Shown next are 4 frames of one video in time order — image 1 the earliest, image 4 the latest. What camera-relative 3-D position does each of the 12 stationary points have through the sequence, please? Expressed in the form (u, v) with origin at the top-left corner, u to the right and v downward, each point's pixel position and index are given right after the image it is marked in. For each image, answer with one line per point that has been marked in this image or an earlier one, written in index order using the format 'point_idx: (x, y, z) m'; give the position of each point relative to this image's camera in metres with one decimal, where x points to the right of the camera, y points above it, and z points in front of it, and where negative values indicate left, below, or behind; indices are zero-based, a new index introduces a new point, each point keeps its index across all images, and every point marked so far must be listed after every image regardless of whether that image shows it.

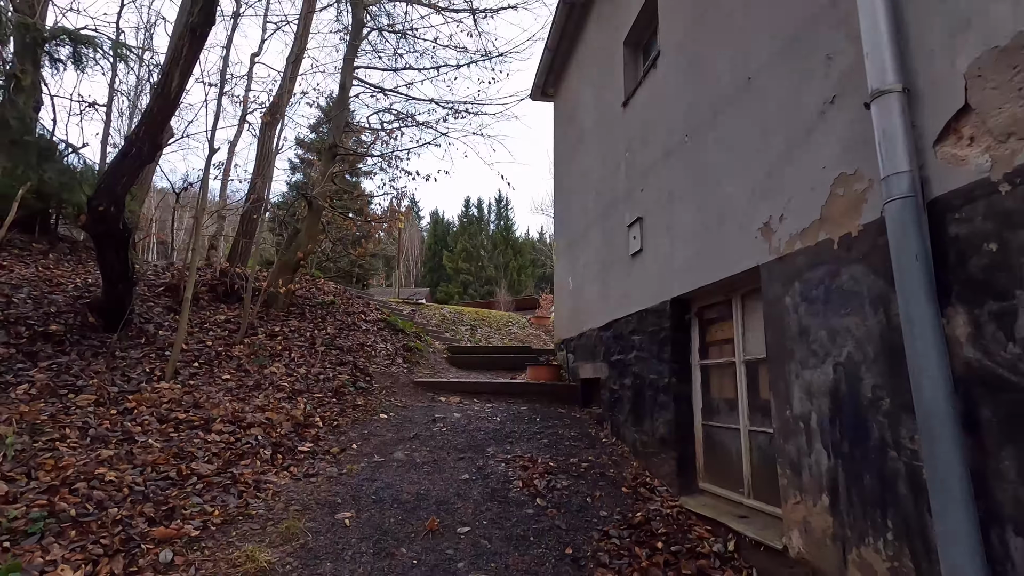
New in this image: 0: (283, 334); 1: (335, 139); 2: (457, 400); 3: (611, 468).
0: (-2.6, -0.5, +6.1) m
1: (-2.5, +2.0, +7.3) m
2: (-0.6, -1.2, +5.7) m
3: (+0.8, -1.4, +4.0) m
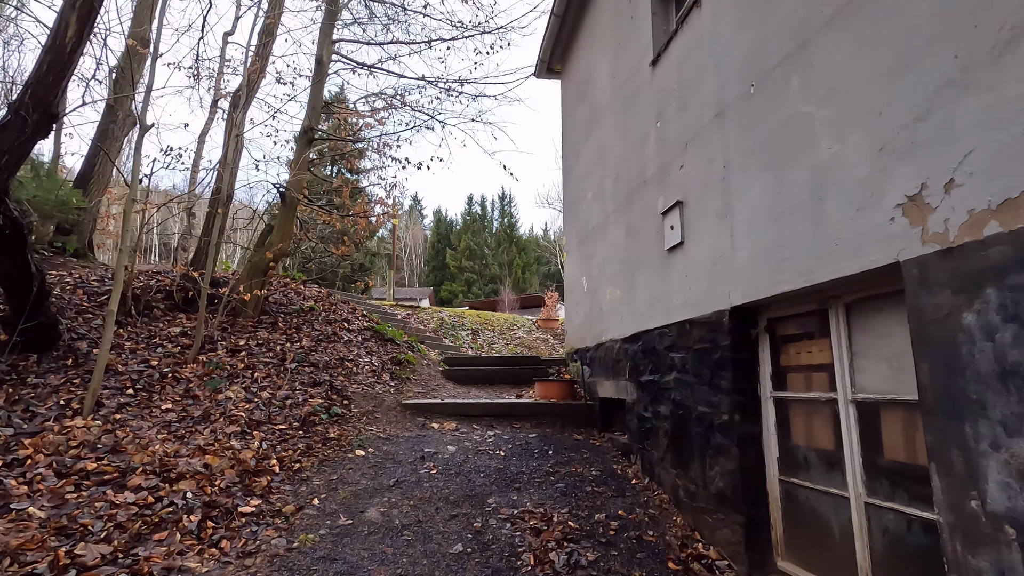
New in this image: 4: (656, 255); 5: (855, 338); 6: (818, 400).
0: (-2.6, -0.6, +5.2) m
1: (-2.4, +2.0, +6.4) m
2: (-0.5, -1.2, +4.8) m
3: (+0.8, -1.4, +3.1) m
4: (+1.0, +0.2, +3.8) m
5: (+1.4, -0.2, +2.2) m
6: (+1.4, -0.5, +2.4) m
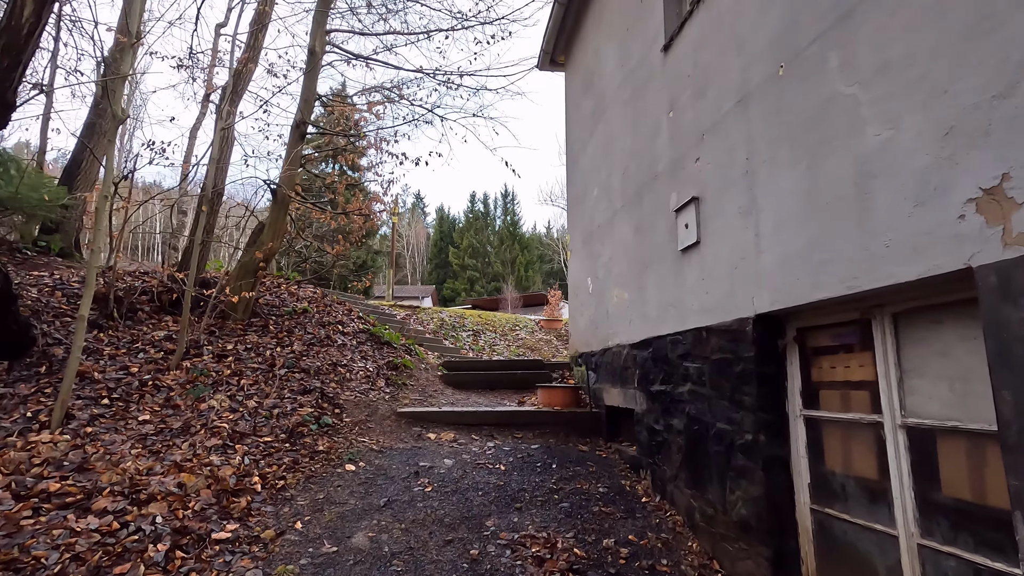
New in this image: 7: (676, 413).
0: (-2.6, -0.6, +4.9) m
1: (-2.4, +2.0, +6.1) m
2: (-0.5, -1.3, +4.5) m
3: (+0.8, -1.4, +2.8) m
4: (+1.0, +0.2, +3.5) m
5: (+1.4, -0.2, +1.9) m
6: (+1.4, -0.5, +2.1) m
7: (+1.0, -0.8, +3.3) m
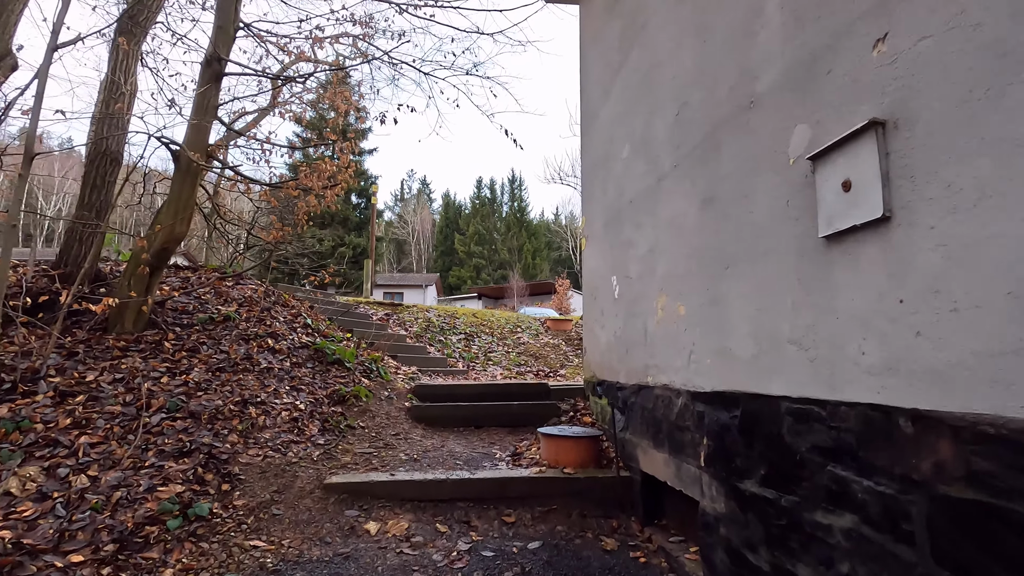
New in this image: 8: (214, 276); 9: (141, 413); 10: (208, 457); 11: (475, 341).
0: (-2.6, -0.6, +3.3) m
1: (-2.4, +2.0, +4.5) m
2: (-0.6, -1.3, +2.9) m
3: (+0.7, -1.5, +1.2) m
4: (+0.9, +0.1, +1.8) m
5: (+1.3, -0.3, +0.2) m
6: (+1.3, -0.6, +0.4) m
7: (+0.9, -0.9, +1.7) m
8: (-3.1, +0.1, +5.4) m
9: (-2.2, -0.8, +3.2) m
10: (-1.7, -1.0, +3.0) m
11: (-0.5, -0.8, +8.0) m
